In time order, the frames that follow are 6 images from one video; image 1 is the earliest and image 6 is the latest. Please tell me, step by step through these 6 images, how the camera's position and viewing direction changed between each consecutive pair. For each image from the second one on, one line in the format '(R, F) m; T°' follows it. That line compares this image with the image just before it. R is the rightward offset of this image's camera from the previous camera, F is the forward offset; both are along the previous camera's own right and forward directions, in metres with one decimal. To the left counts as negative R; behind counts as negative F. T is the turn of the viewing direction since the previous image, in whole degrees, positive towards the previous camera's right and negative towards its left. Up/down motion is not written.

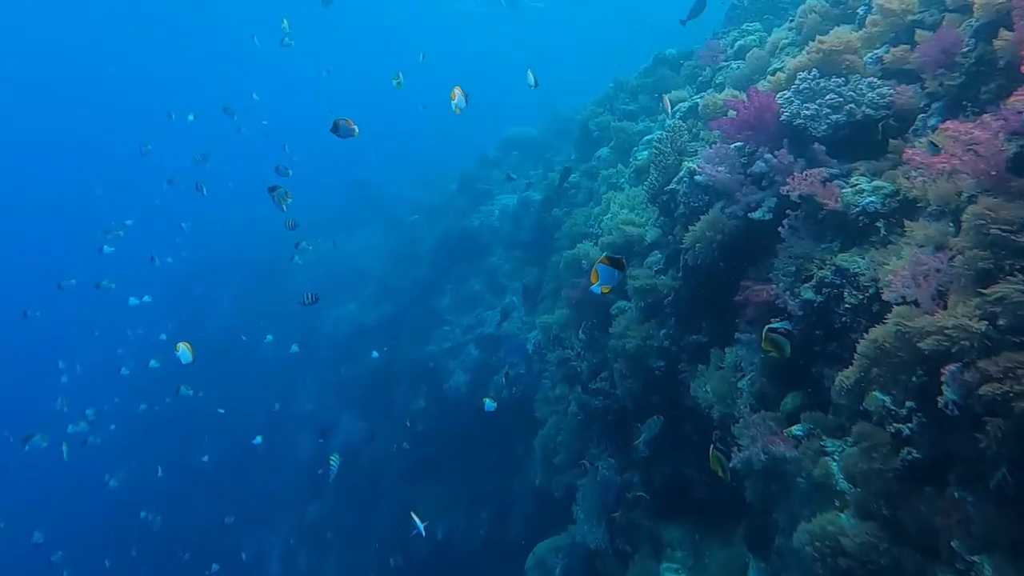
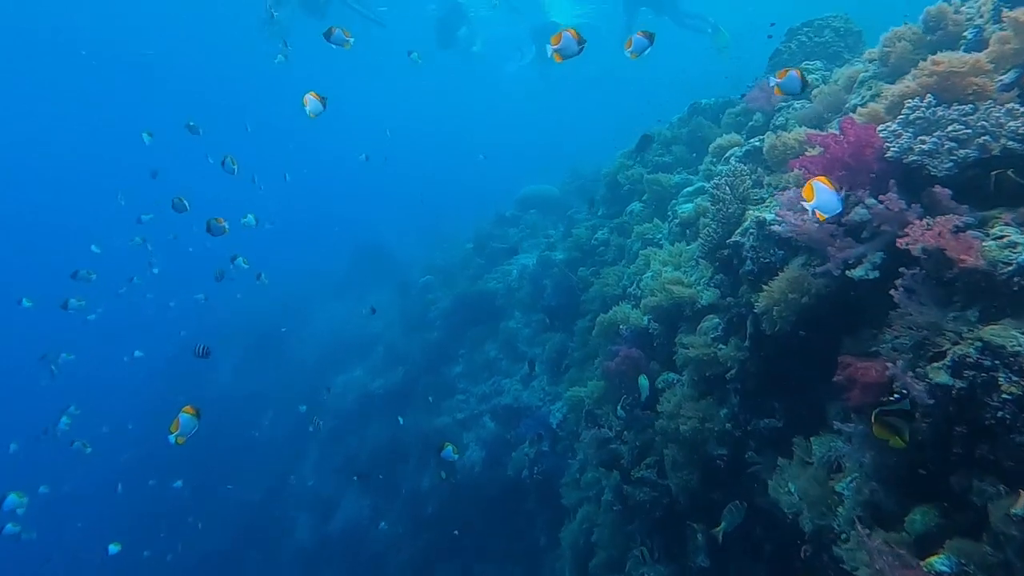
(-0.2, +1.0) m; -2°
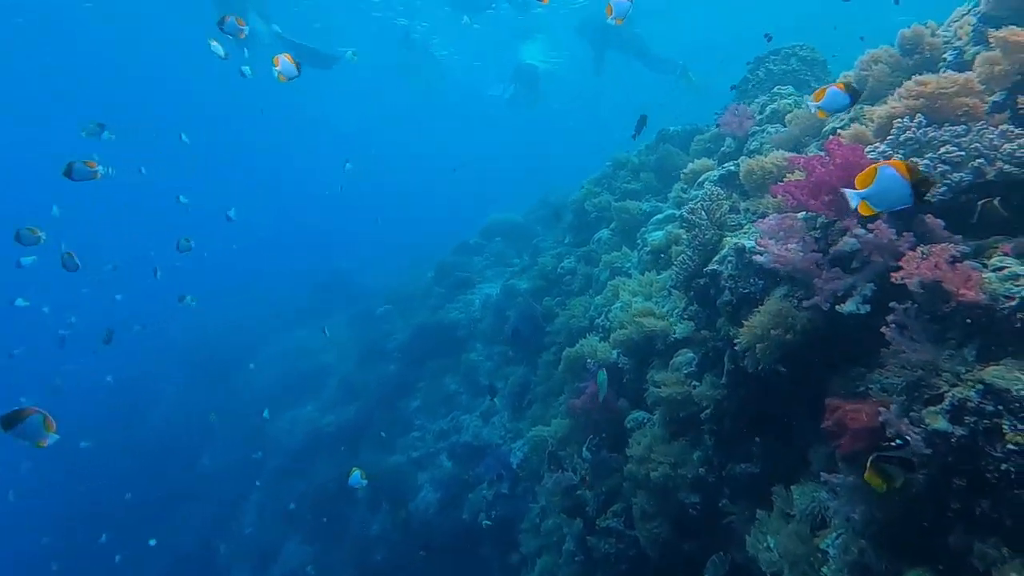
(+0.1, +0.6) m; +4°
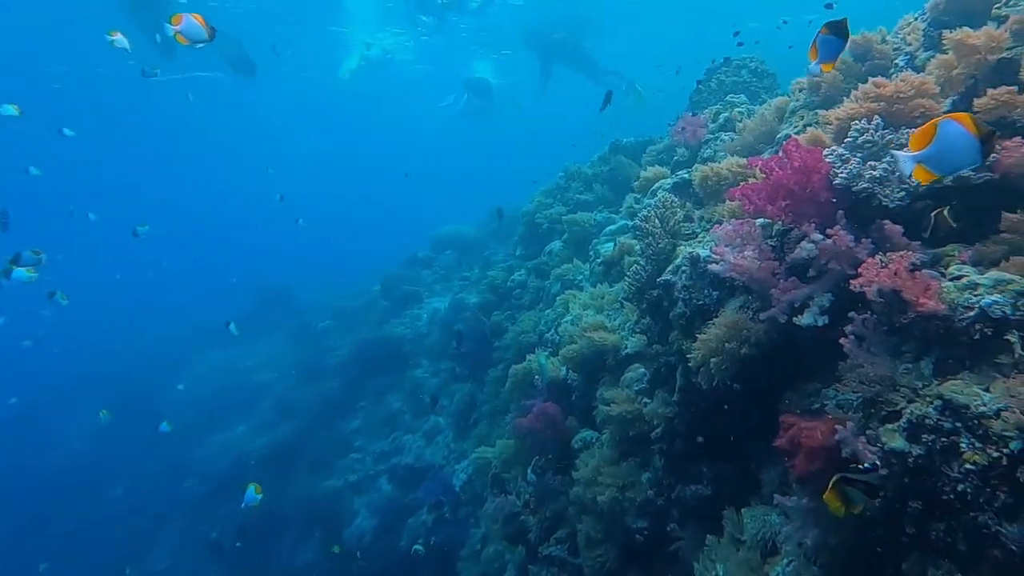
(+0.2, +0.5) m; +6°
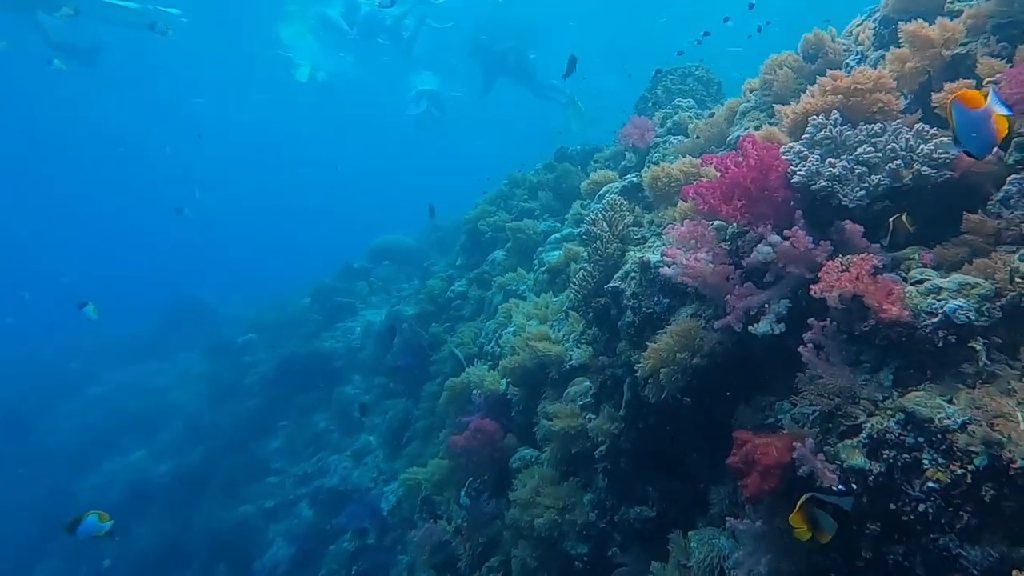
(+0.1, +0.5) m; +7°
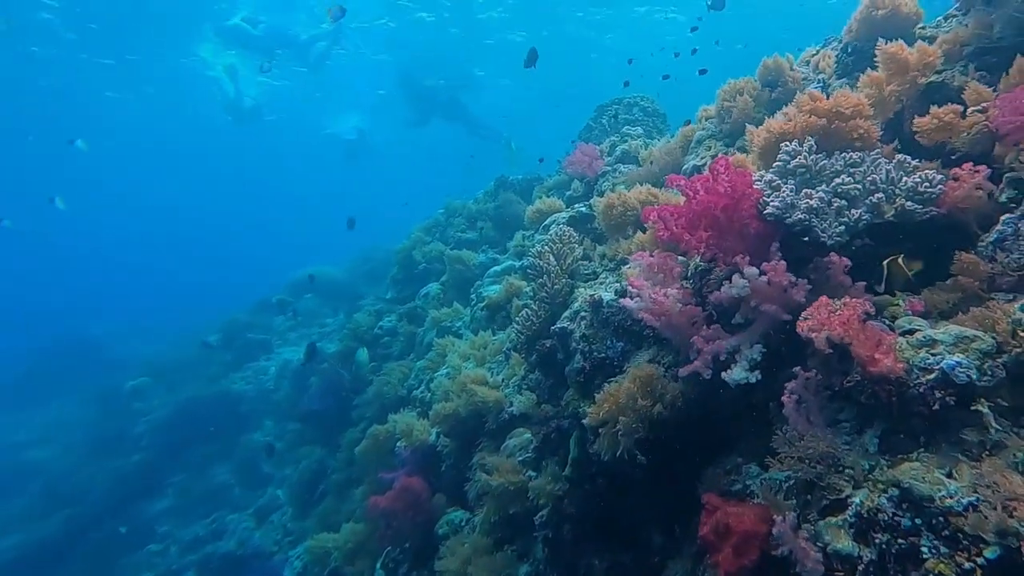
(+0.1, +0.7) m; +7°
